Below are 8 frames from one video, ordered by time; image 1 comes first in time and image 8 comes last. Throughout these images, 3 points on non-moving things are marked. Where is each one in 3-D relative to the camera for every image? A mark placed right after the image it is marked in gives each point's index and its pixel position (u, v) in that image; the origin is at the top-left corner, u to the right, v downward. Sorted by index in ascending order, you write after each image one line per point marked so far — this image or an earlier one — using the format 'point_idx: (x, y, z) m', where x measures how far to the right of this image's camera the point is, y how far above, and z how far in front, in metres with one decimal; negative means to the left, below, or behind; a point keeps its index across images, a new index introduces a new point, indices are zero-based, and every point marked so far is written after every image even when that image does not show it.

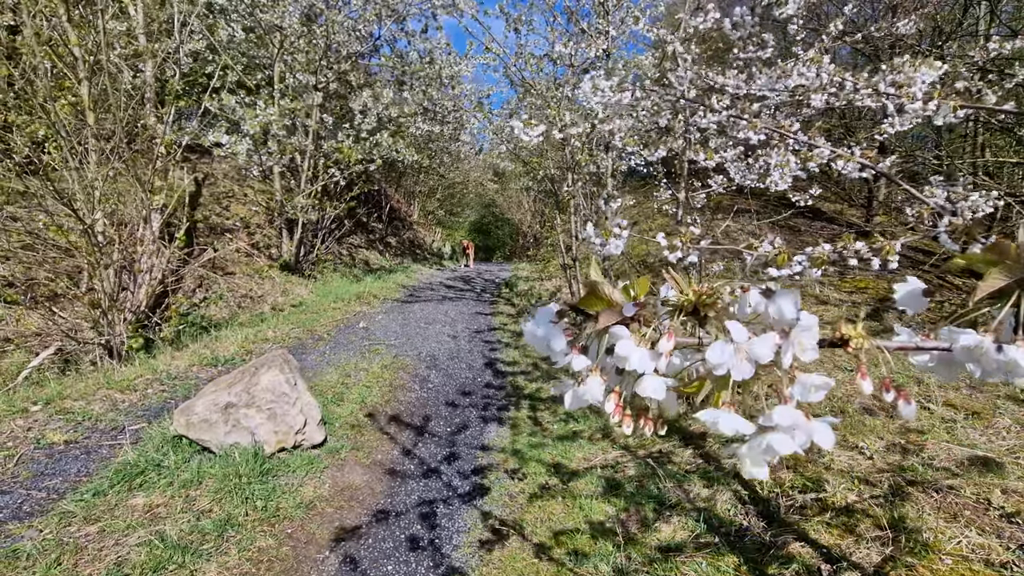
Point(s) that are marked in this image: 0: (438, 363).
0: (-0.8, -0.8, +5.7) m
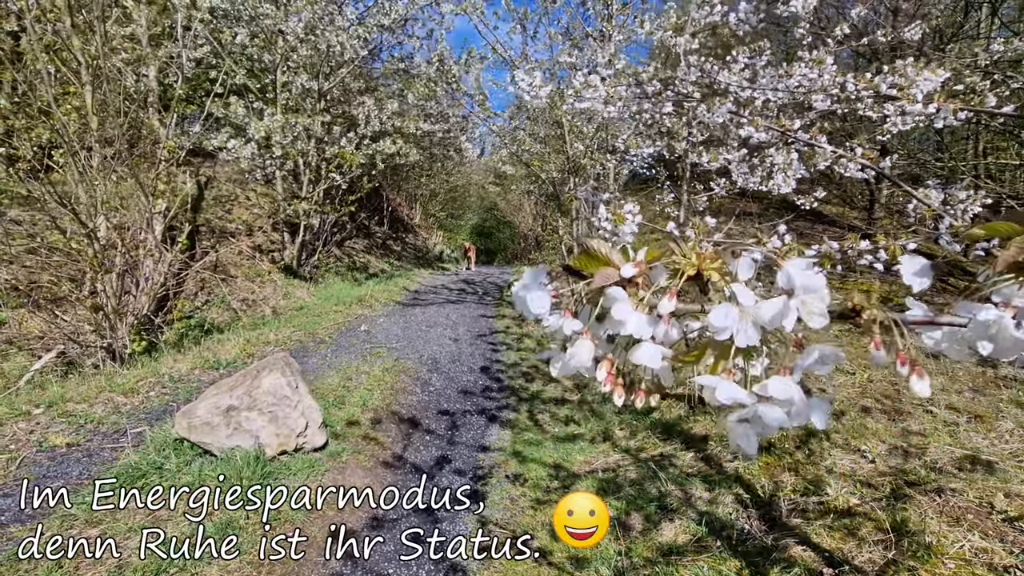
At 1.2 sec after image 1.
0: (-0.8, -0.9, +5.7) m
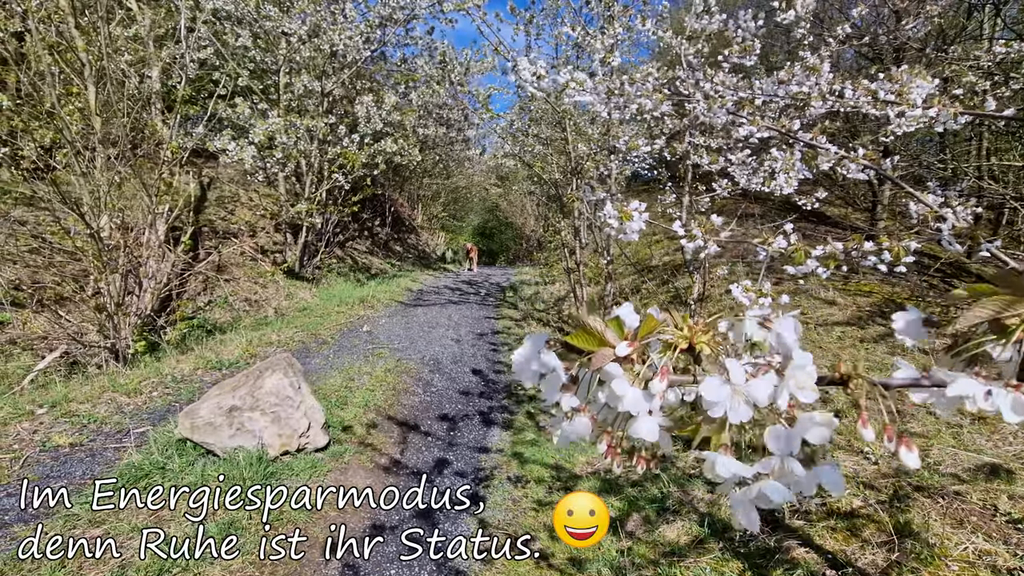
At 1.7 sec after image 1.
0: (-0.8, -0.9, +5.7) m
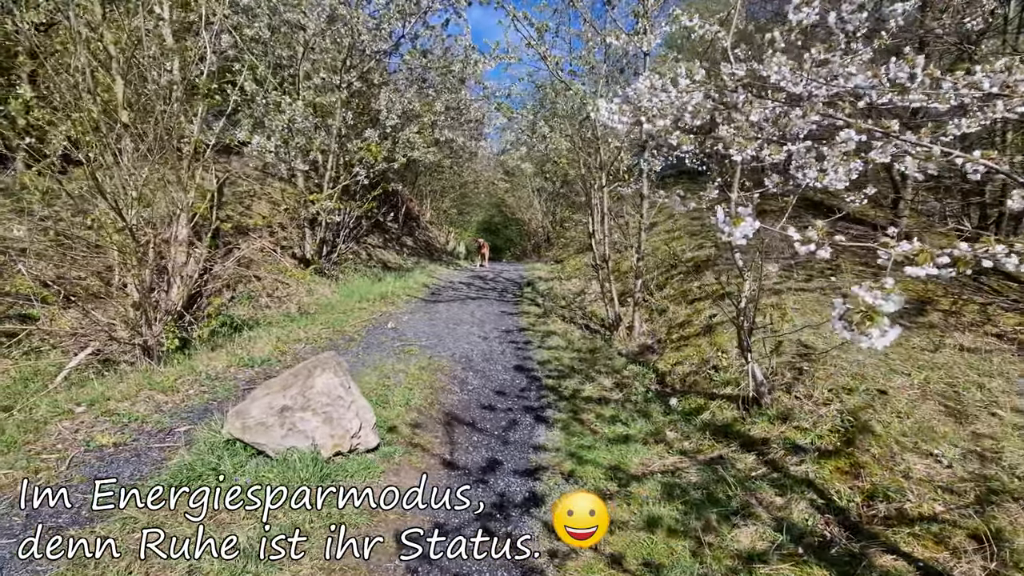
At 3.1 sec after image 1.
0: (-0.4, -0.8, +5.7) m
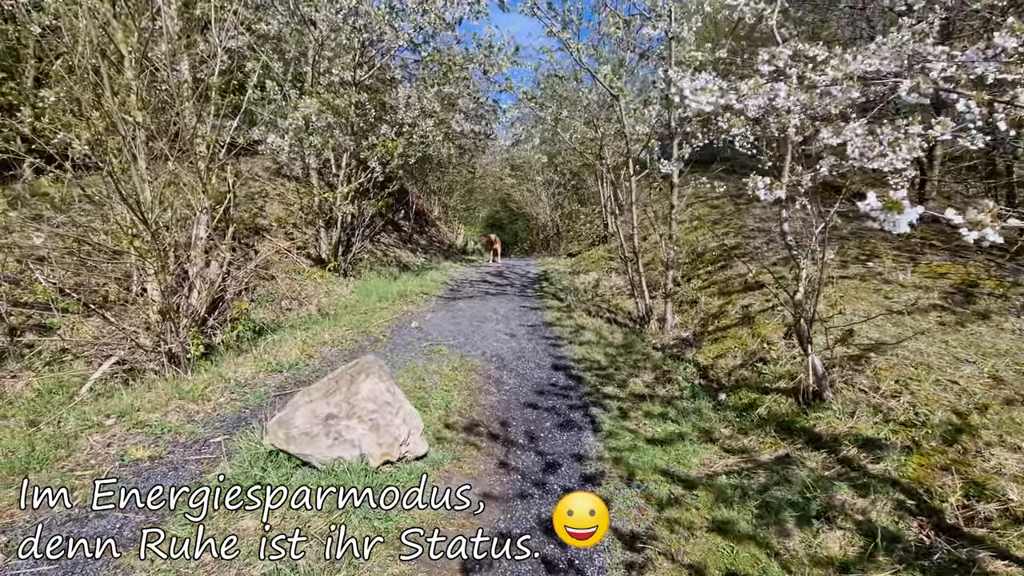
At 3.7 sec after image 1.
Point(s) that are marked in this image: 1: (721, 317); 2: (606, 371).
0: (-0.1, -0.8, +5.5) m
1: (+2.4, -0.3, +6.0) m
2: (+1.0, -0.8, +5.3) m
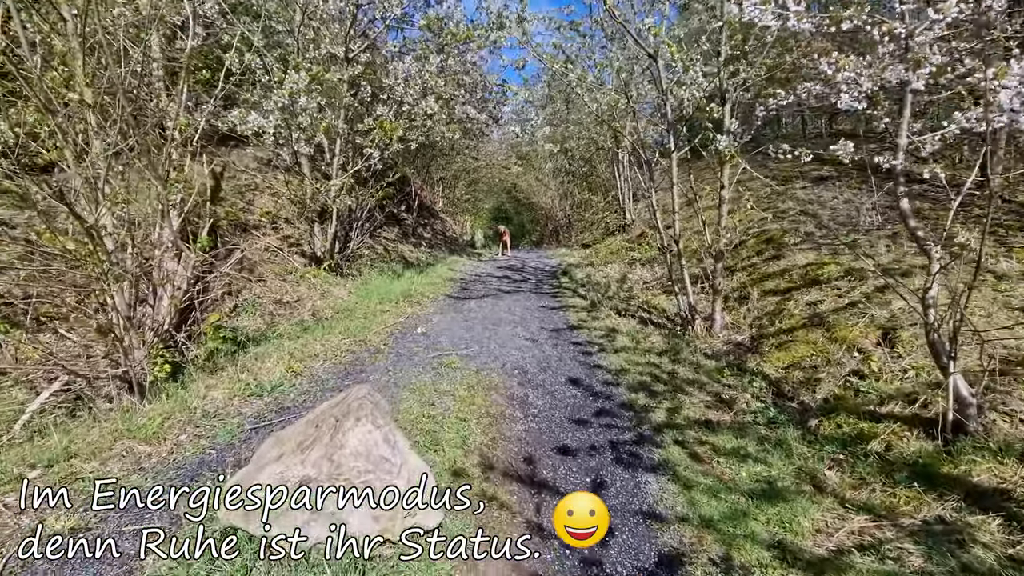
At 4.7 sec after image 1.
0: (+0.2, -0.8, +4.6) m
1: (+2.7, -0.3, +5.1) m
2: (+1.2, -0.8, +4.4) m
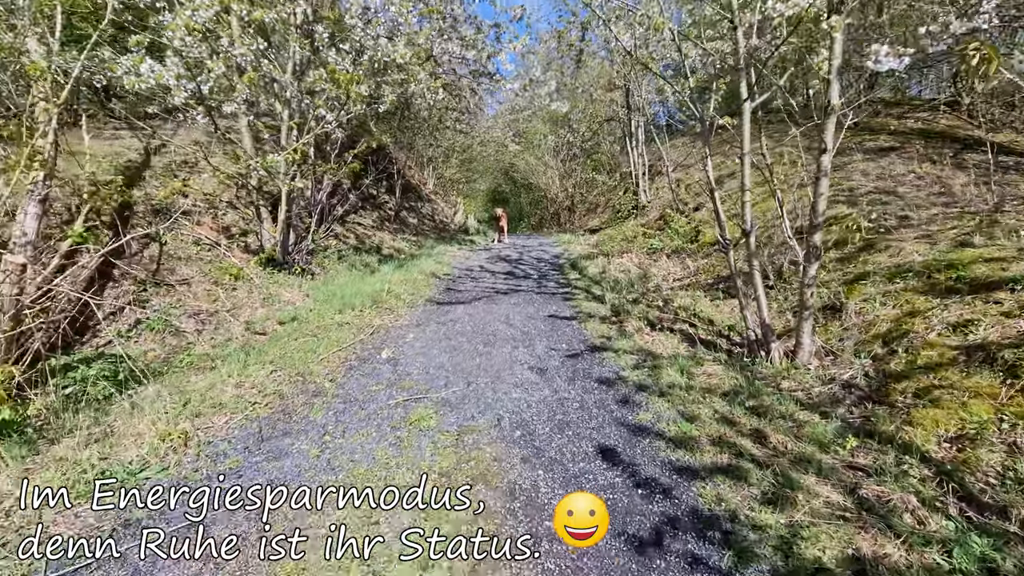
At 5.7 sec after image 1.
0: (+0.2, -0.9, +3.0) m
1: (+2.6, -0.4, +3.4) m
2: (+1.2, -0.9, +2.7) m
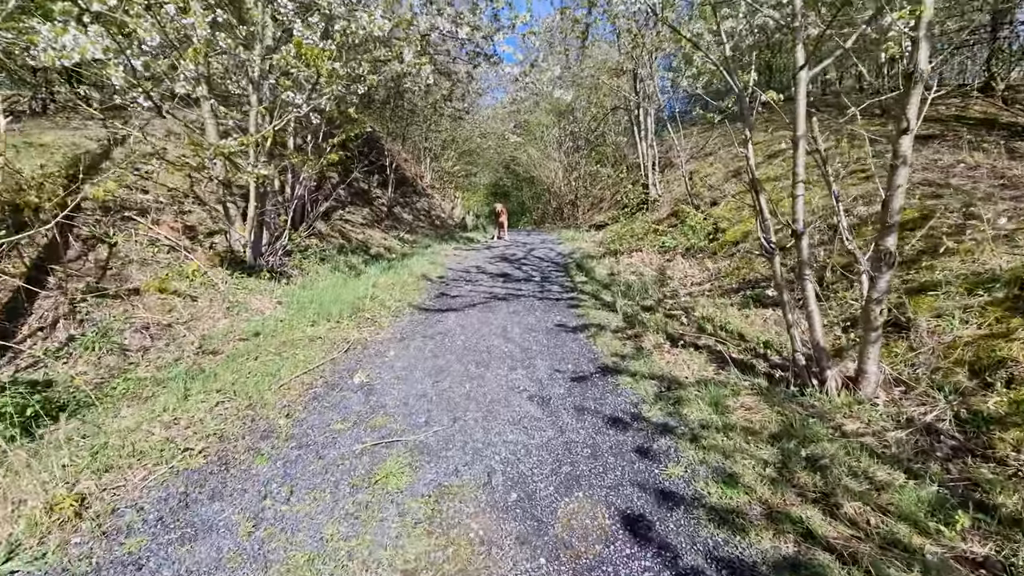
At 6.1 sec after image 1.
0: (+0.1, -1.0, +2.3) m
1: (+2.6, -0.5, +2.7) m
2: (+1.2, -1.0, +2.0) m
